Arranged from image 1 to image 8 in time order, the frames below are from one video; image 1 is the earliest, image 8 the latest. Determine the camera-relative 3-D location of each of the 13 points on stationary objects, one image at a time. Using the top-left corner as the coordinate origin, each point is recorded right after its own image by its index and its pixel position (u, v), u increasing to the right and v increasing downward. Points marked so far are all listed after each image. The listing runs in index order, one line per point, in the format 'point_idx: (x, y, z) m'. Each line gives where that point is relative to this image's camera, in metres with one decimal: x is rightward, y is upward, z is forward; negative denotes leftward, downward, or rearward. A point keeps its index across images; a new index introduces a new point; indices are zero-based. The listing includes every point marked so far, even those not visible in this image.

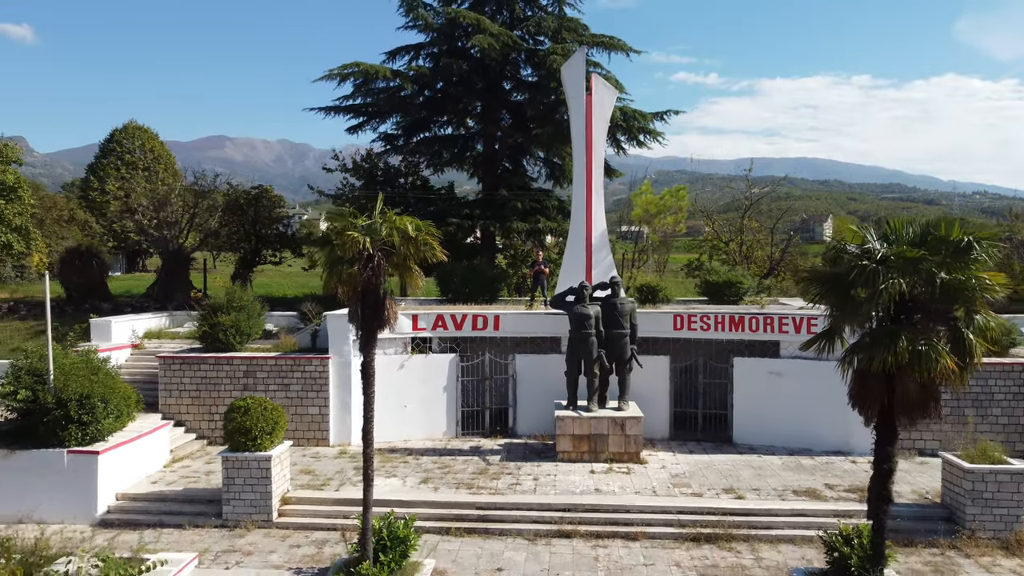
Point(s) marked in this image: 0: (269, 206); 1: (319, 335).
0: (-4.5, +1.5, +15.0) m
1: (-2.2, -0.5, +9.5) m
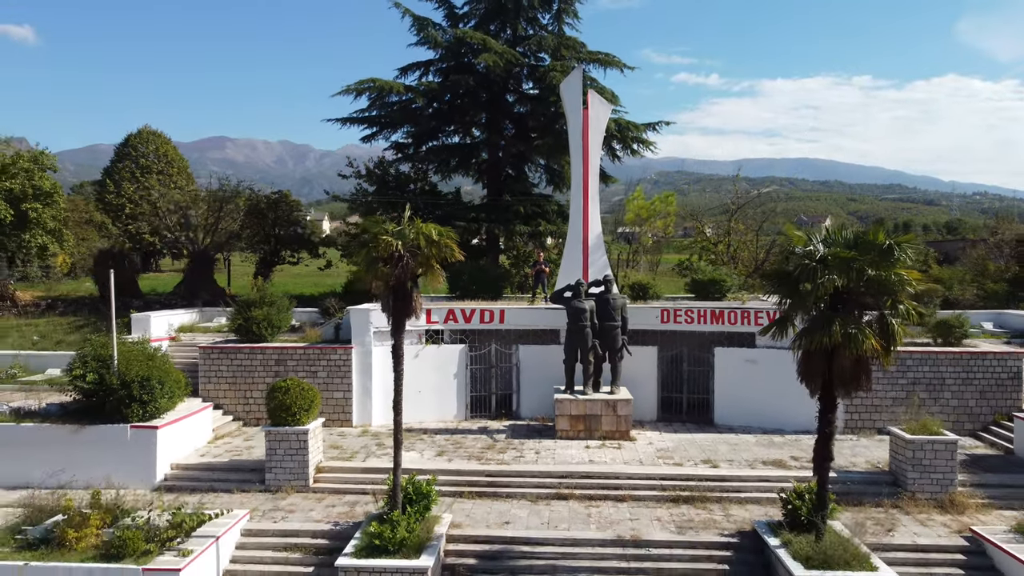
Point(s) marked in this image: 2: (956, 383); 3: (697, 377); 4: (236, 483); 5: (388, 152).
0: (-4.4, +1.5, +16.1) m
1: (-2.2, -0.5, +10.6) m
2: (+5.0, -1.0, +9.0) m
3: (+2.3, -1.1, +10.1) m
4: (-2.7, -1.9, +7.8) m
5: (-2.4, +2.7, +16.2) m
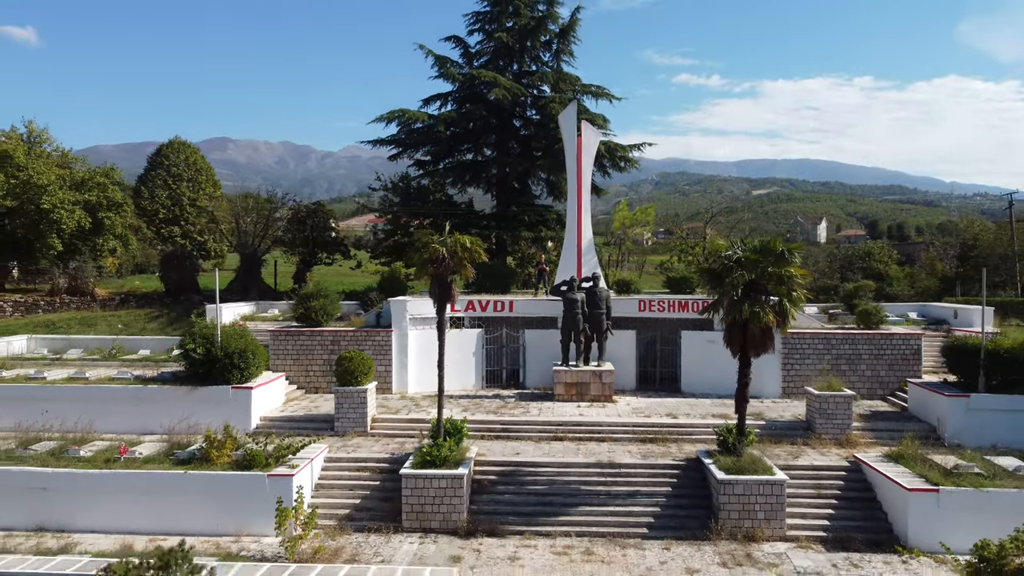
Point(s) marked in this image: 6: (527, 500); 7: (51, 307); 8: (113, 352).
0: (-4.3, +1.6, +18.6) m
1: (-2.1, -0.4, +13.1) m
2: (+5.1, -1.0, +11.5) m
3: (+2.4, -1.0, +12.7) m
4: (-2.5, -1.8, +10.3) m
5: (-2.3, +2.7, +18.7) m
6: (+0.2, -2.2, +8.5) m
7: (-9.5, -0.4, +16.7) m
8: (-6.5, -1.0, +13.3) m
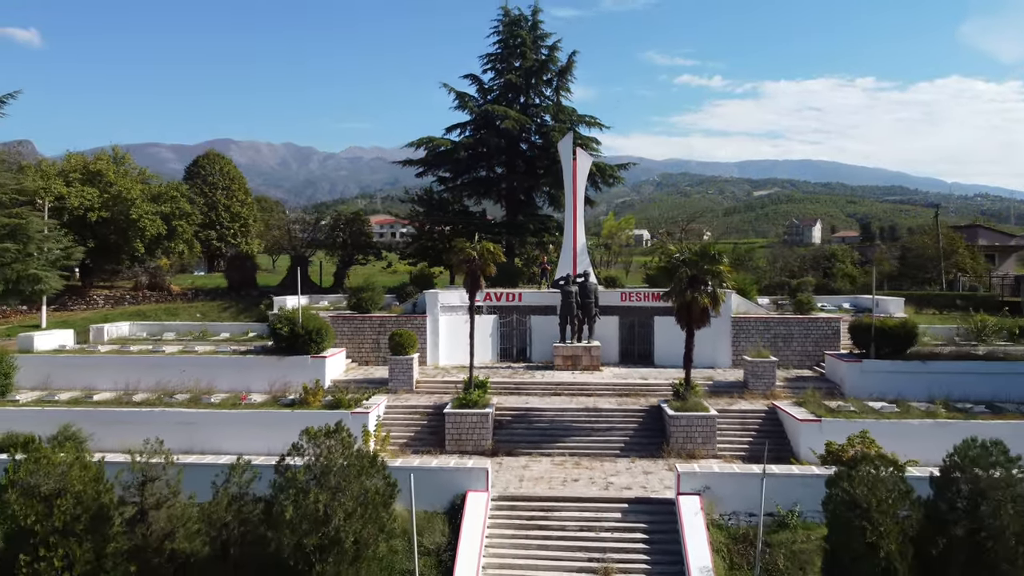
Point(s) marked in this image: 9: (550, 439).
0: (-4.1, +1.7, +22.0) m
1: (-1.9, -0.3, +16.5) m
2: (+5.3, -0.9, +14.9) m
3: (+2.6, -0.9, +16.0) m
4: (-2.4, -1.7, +13.7) m
5: (-2.1, +2.8, +22.1) m
6: (+0.3, -2.1, +11.9) m
7: (-9.3, -0.3, +20.1) m
8: (-6.3, -0.9, +16.7) m
9: (+0.6, -2.1, +11.7) m
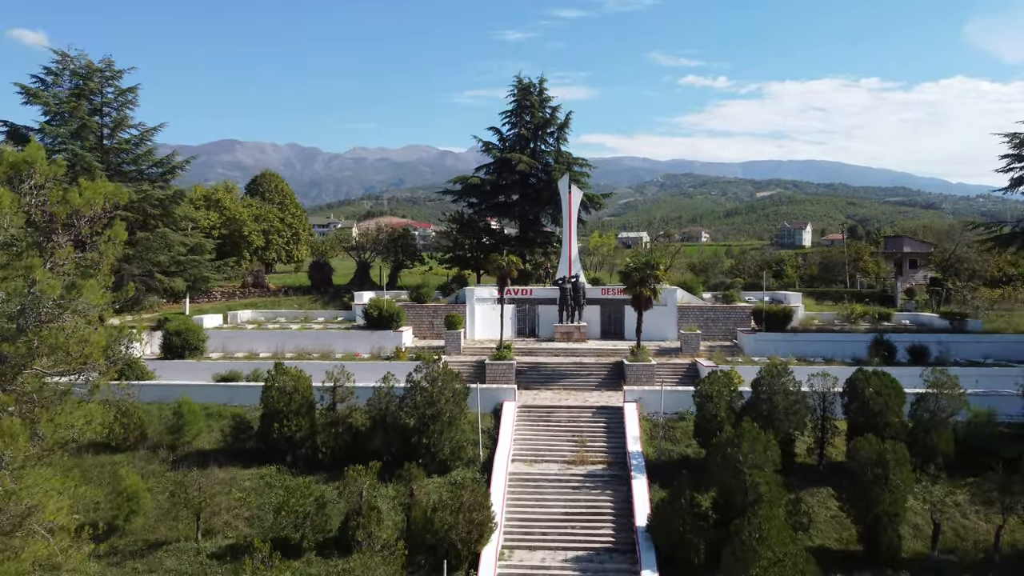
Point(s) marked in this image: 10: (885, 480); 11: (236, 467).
0: (-3.7, +1.7, +29.0) m
1: (-1.5, -0.3, +23.4) m
2: (+5.6, -0.8, +21.8) m
3: (+3.0, -0.9, +23.0) m
4: (-2.0, -1.6, +20.6) m
5: (-1.7, +2.9, +29.0) m
6: (+0.7, -2.0, +18.8) m
7: (-8.9, -0.2, +27.1) m
8: (-6.0, -0.9, +23.6) m
9: (+0.9, -2.1, +18.6) m
10: (+5.5, -2.9, +12.2) m
11: (-5.0, -3.2, +14.6) m
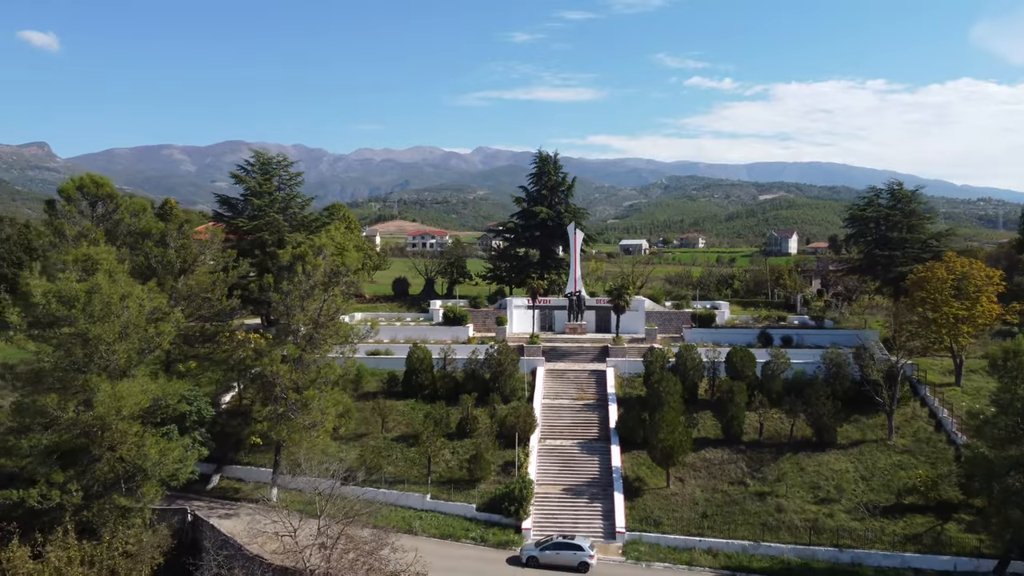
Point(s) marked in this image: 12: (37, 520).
0: (-2.6, +1.3, +41.0) m
1: (-0.4, -0.7, +35.4) m
2: (+6.7, -1.3, +33.7) m
3: (+4.0, -1.3, +34.9) m
4: (-0.9, -2.1, +32.6) m
5: (-0.6, +2.4, +41.0) m
6: (+1.7, -2.5, +30.8) m
7: (-7.8, -0.7, +39.1) m
8: (-4.9, -1.3, +35.7) m
9: (+2.0, -2.6, +30.6) m
10: (+6.6, -3.3, +24.1) m
11: (-3.9, -3.6, +26.6) m
12: (-10.3, -5.0, +17.6) m
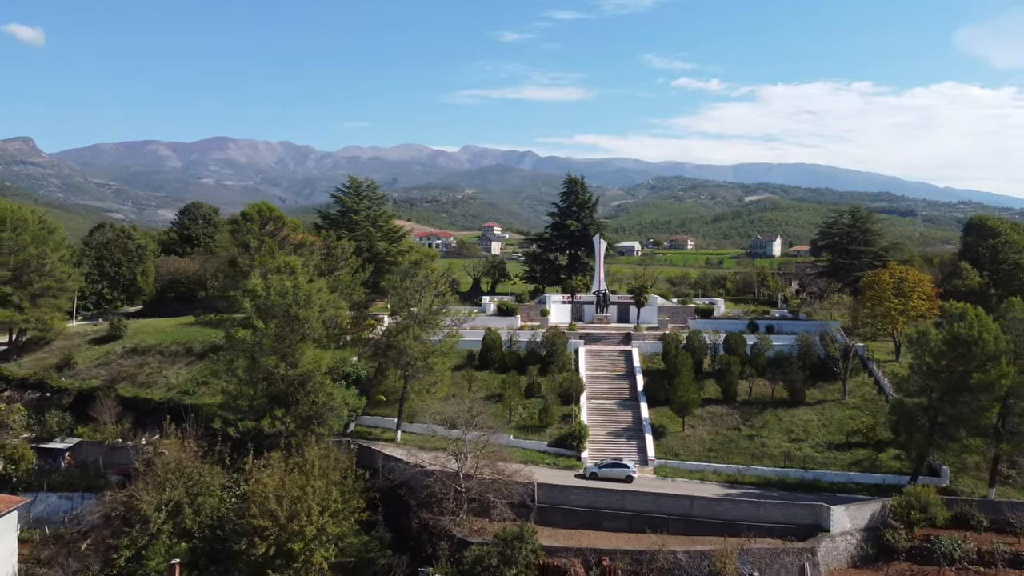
0: (-0.6, +1.4, +49.5) m
1: (+1.6, -0.7, +43.9) m
2: (+8.8, -1.3, +42.4) m
3: (+6.1, -1.3, +43.5) m
4: (+1.2, -2.0, +41.2) m
5: (+1.4, +2.5, +49.6) m
6: (+3.9, -2.4, +39.4) m
7: (-5.8, -0.6, +47.6) m
8: (-2.8, -1.2, +44.1) m
9: (+4.1, -2.5, +39.2) m
10: (+8.8, -3.3, +32.8) m
11: (-1.7, -3.5, +35.1) m
12: (-8.0, -4.9, +26.0) m
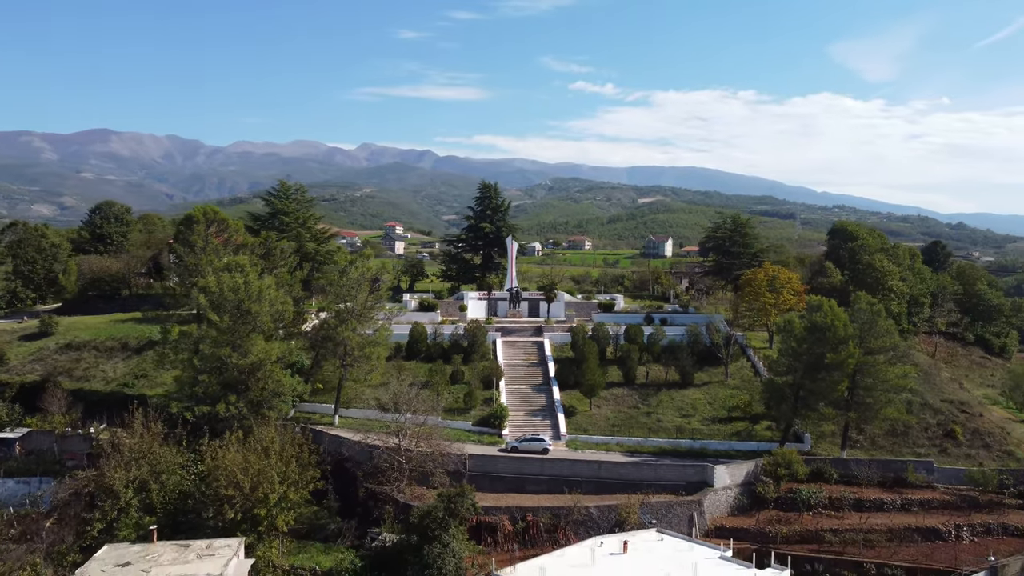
0: (-5.9, +1.5, +52.8) m
1: (-3.1, -0.5, +47.6) m
2: (+4.2, -1.1, +46.9) m
3: (+1.4, -1.1, +47.7) m
4: (-3.2, -1.9, +44.7) m
5: (-4.0, +2.6, +53.1) m
6: (-0.3, -2.3, +43.3) m
7: (-10.9, -0.4, +50.2) m
8: (-7.5, -1.1, +47.2) m
9: (0.0, -2.4, +43.1) m
10: (+5.4, -3.2, +37.4) m
11: (-5.3, -3.4, +38.3) m
12: (-10.4, -4.8, +28.6) m
